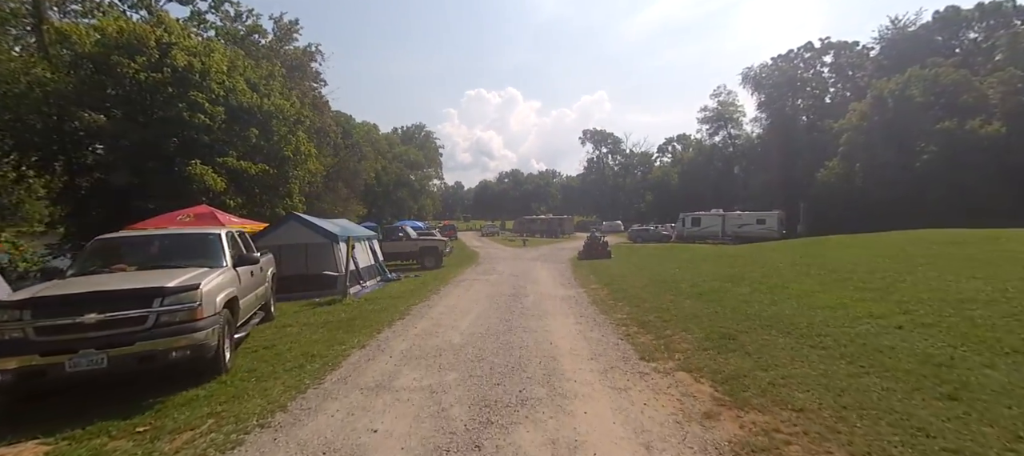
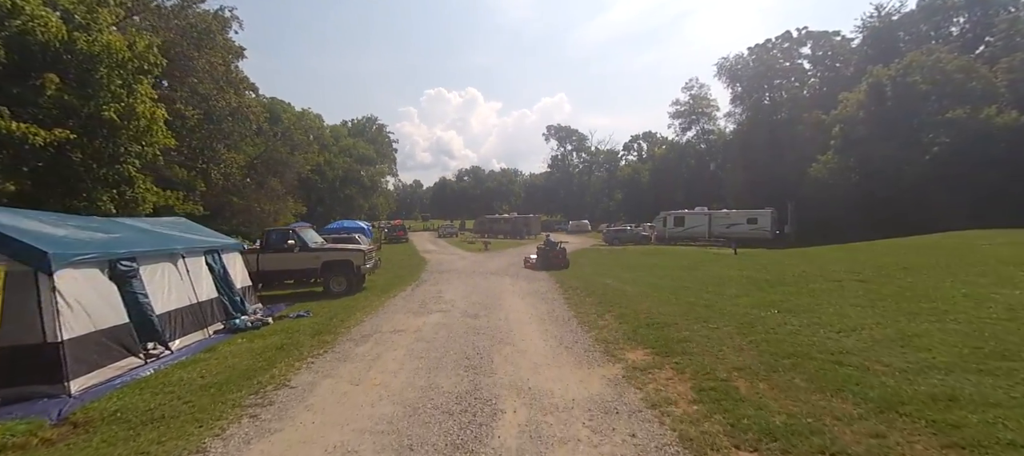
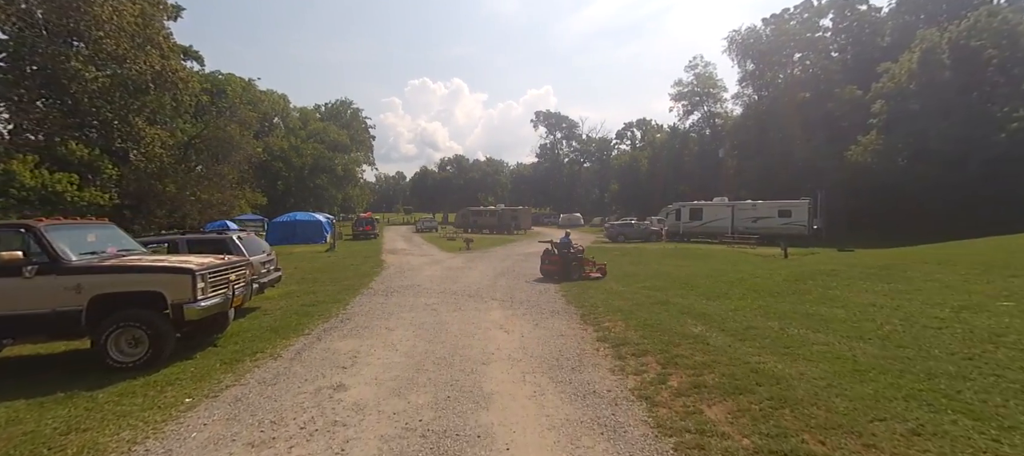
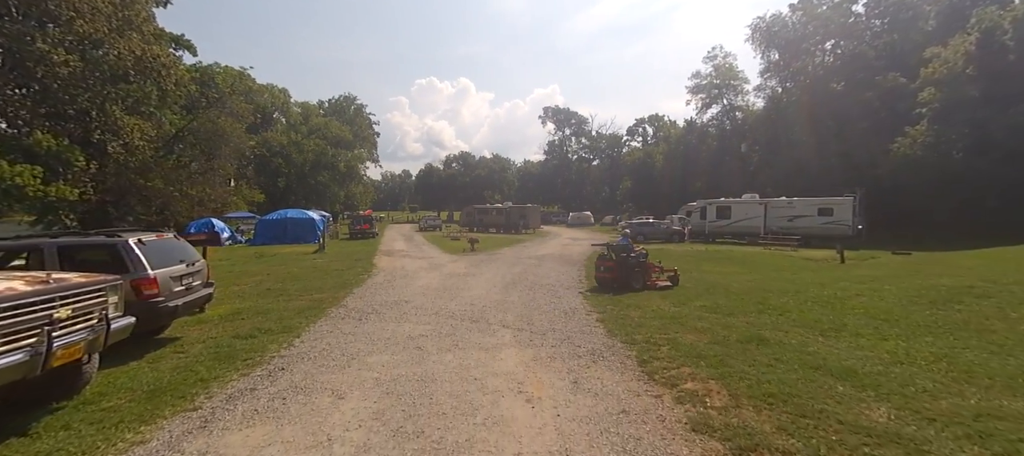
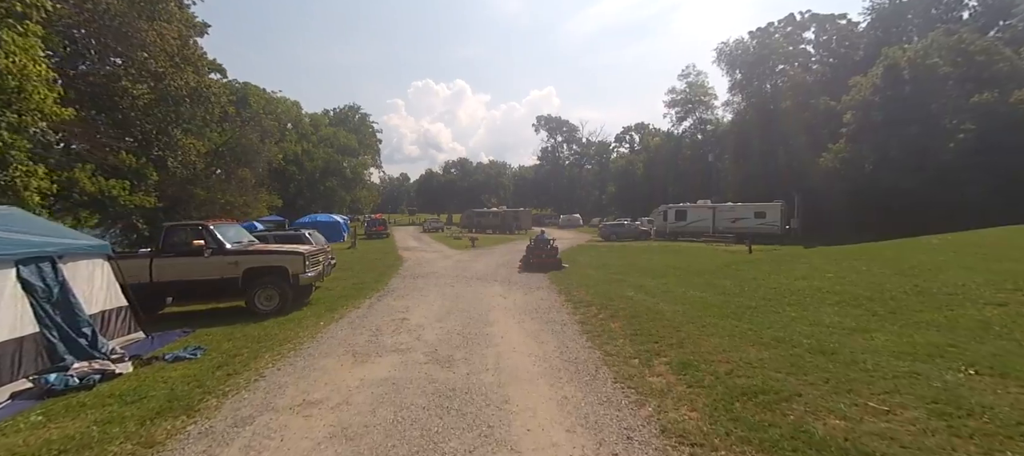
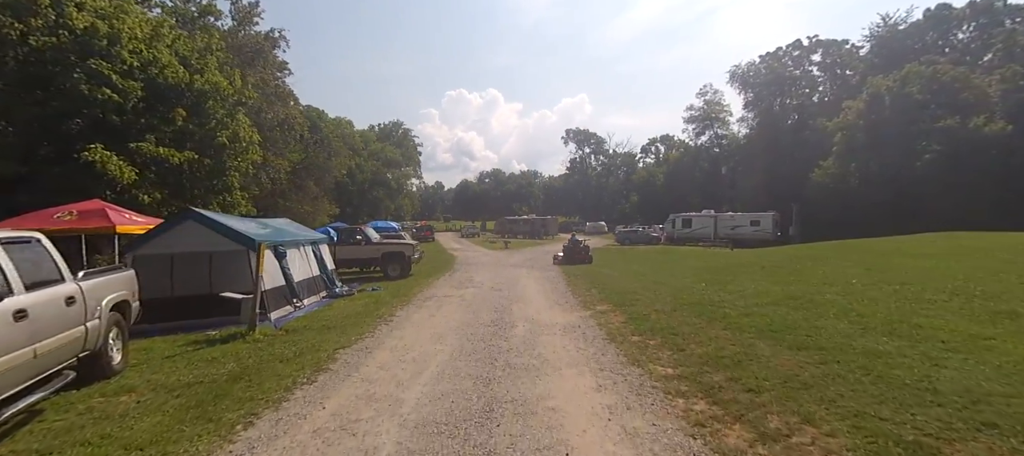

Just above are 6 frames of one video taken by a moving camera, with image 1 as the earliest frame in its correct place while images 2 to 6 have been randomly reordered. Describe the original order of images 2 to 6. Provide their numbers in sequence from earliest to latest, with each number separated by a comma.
6, 2, 5, 3, 4
